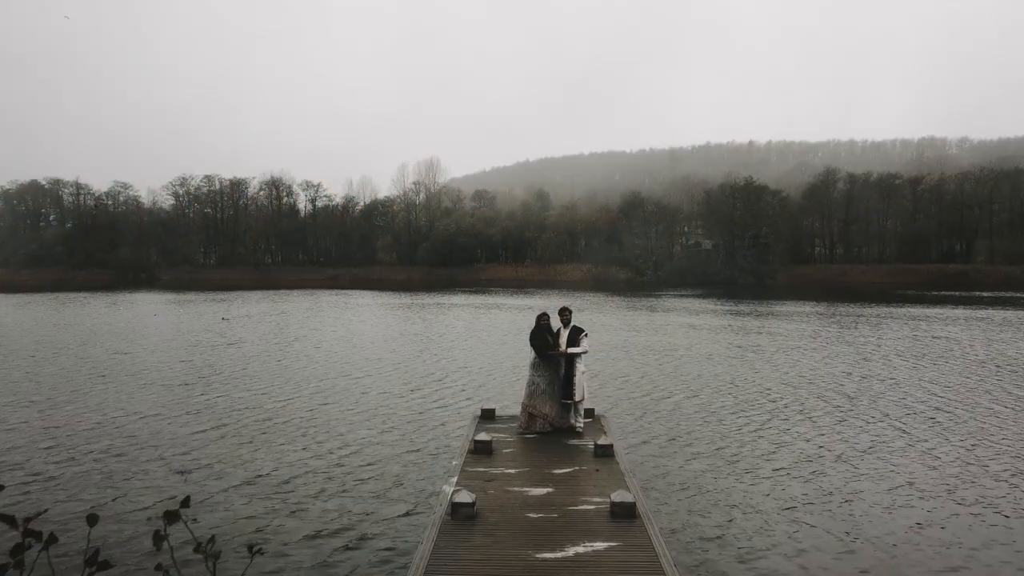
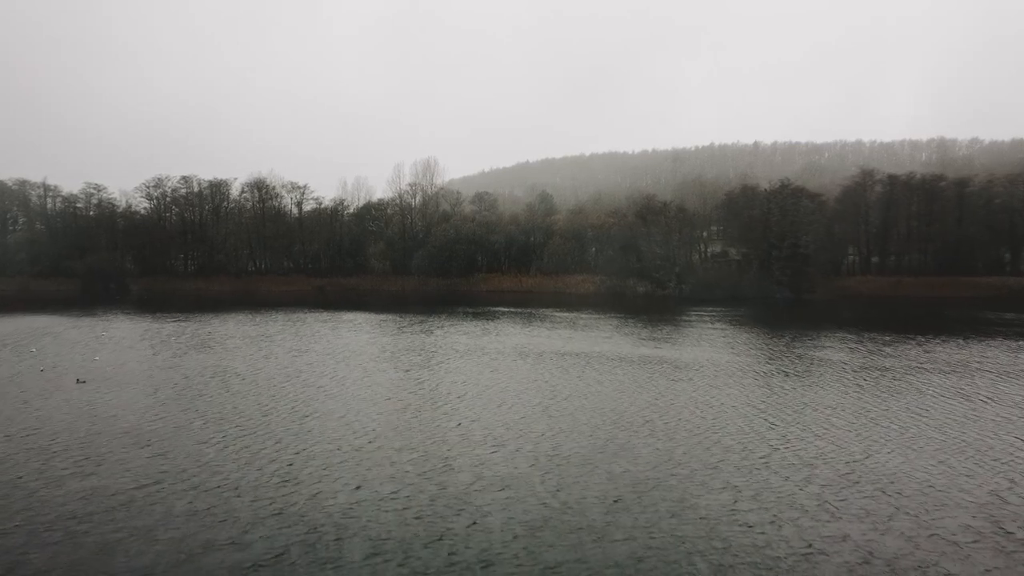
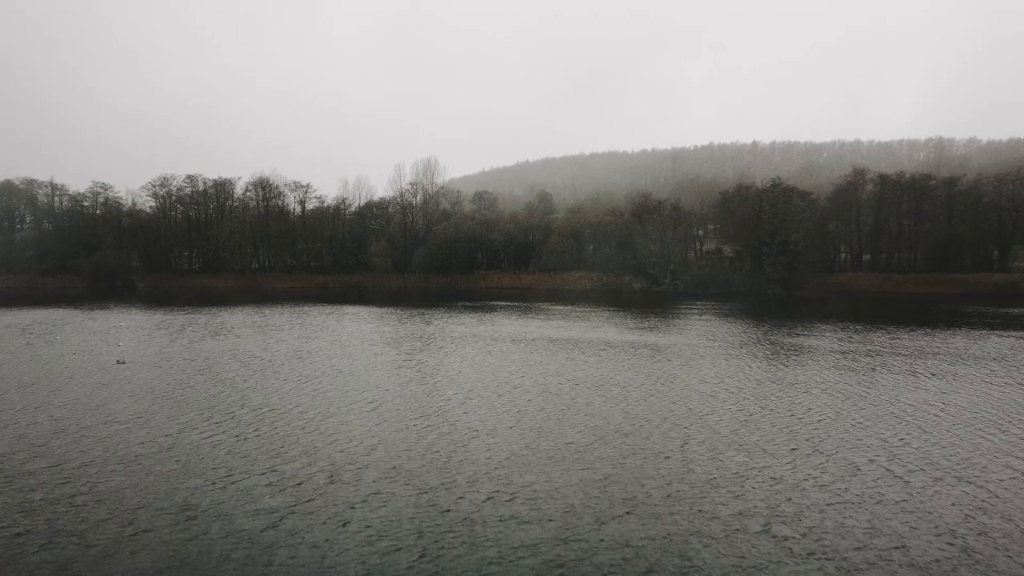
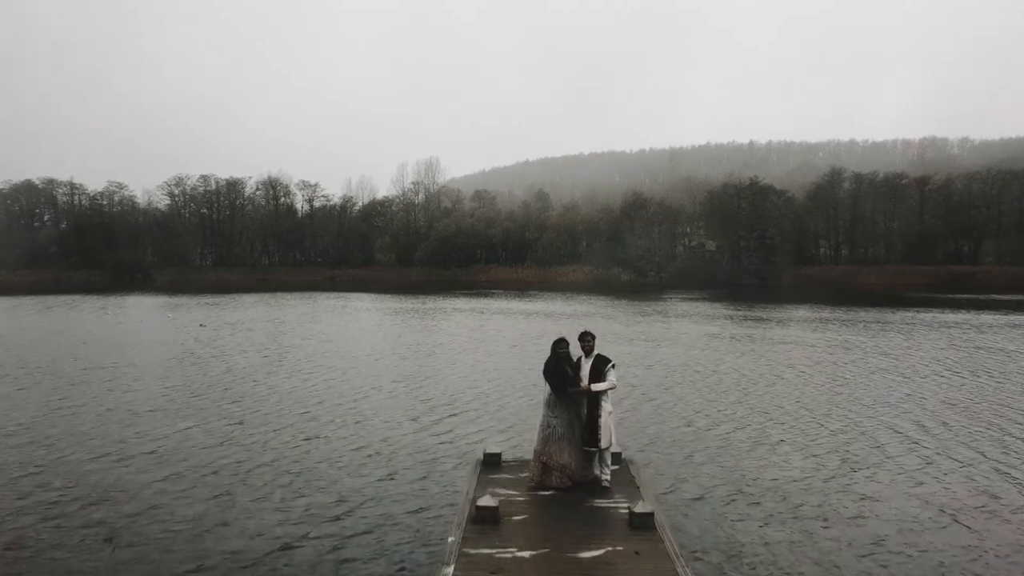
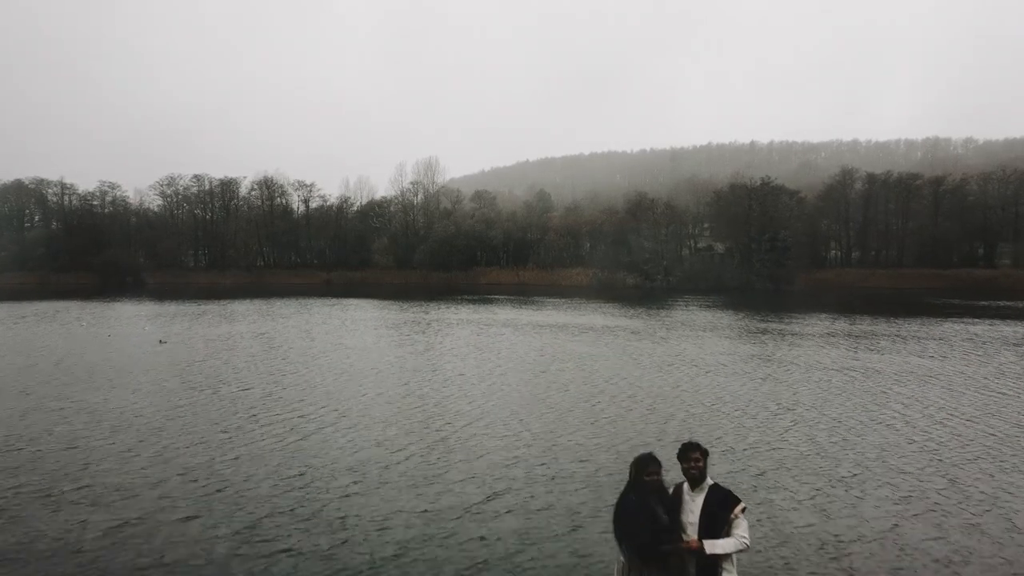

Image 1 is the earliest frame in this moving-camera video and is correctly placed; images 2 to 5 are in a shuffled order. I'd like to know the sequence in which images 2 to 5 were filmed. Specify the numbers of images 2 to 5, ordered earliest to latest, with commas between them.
4, 5, 3, 2
